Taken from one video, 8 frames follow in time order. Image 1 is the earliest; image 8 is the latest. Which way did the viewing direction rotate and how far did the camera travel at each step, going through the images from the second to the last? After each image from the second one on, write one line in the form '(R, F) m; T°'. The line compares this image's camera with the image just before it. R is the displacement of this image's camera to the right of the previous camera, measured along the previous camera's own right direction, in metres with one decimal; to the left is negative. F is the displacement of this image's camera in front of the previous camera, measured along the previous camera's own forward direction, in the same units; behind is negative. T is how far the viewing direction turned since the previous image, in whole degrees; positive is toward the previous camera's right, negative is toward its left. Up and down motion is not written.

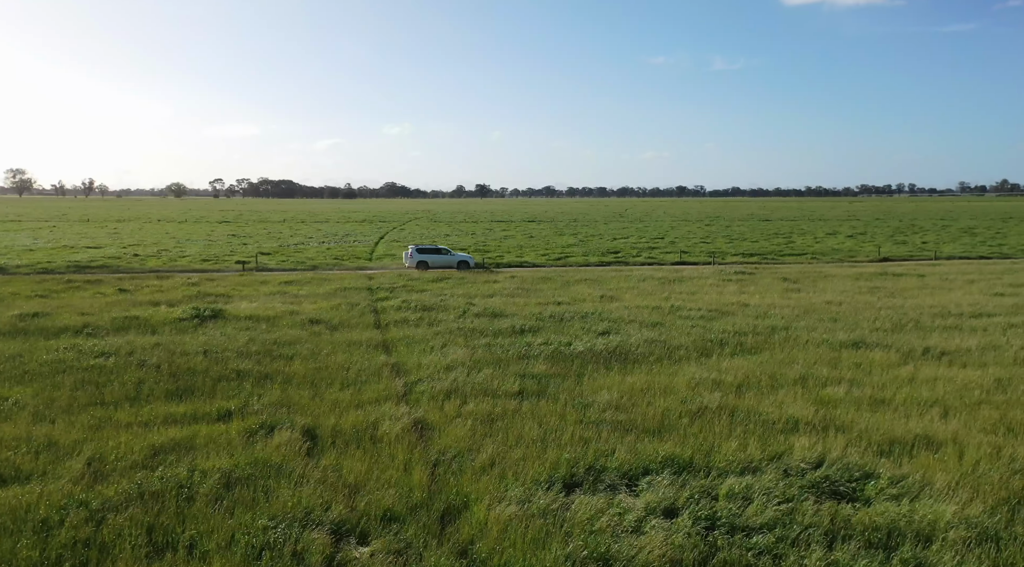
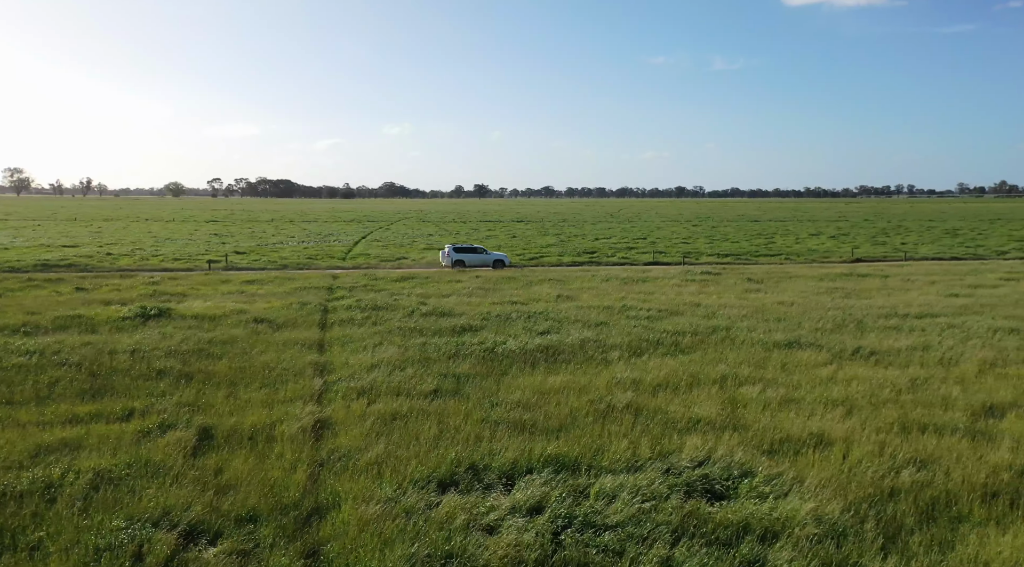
(+1.1, 0.0) m; +1°
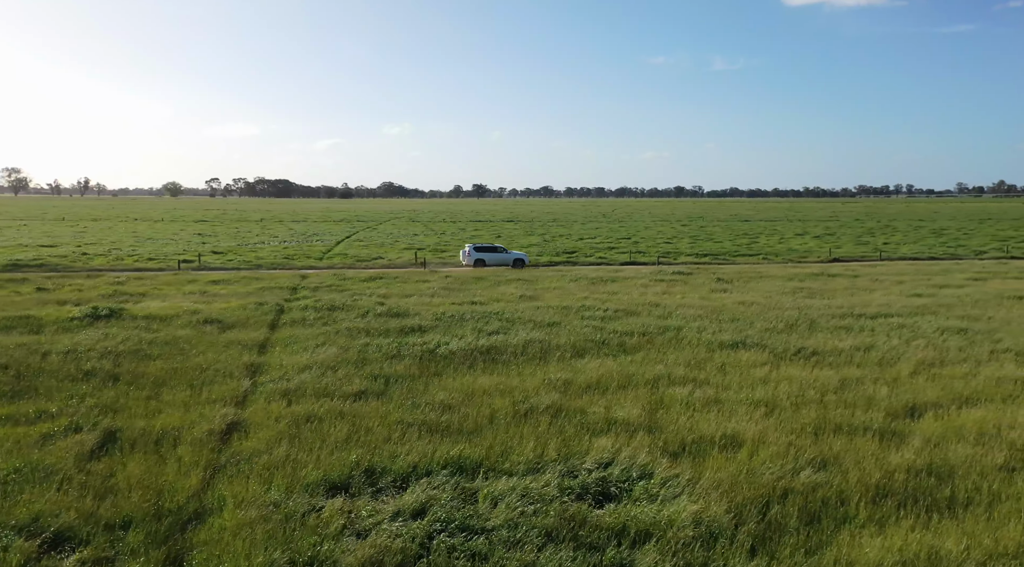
(+1.0, +0.1) m; +1°
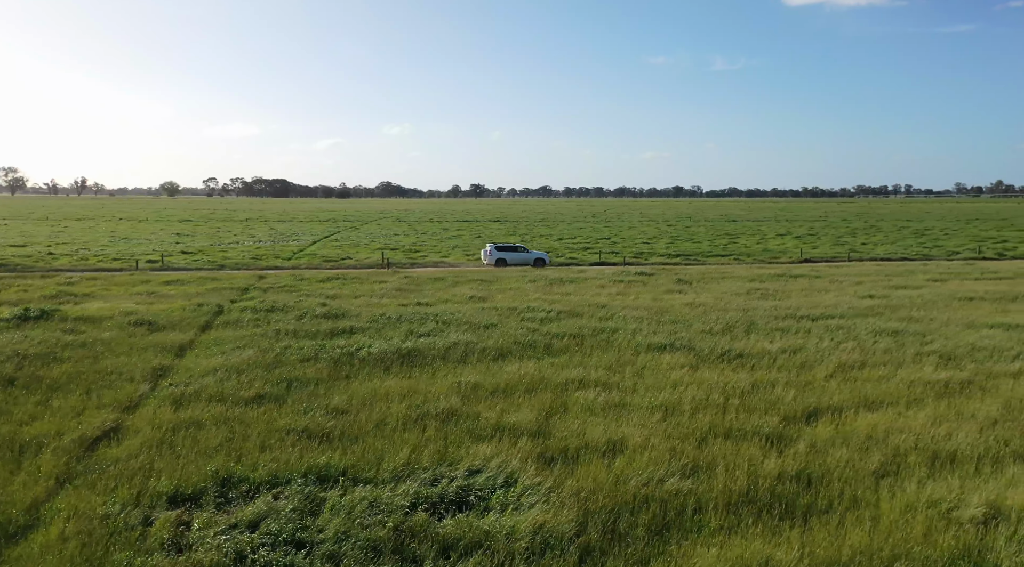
(+1.3, +0.2) m; +1°
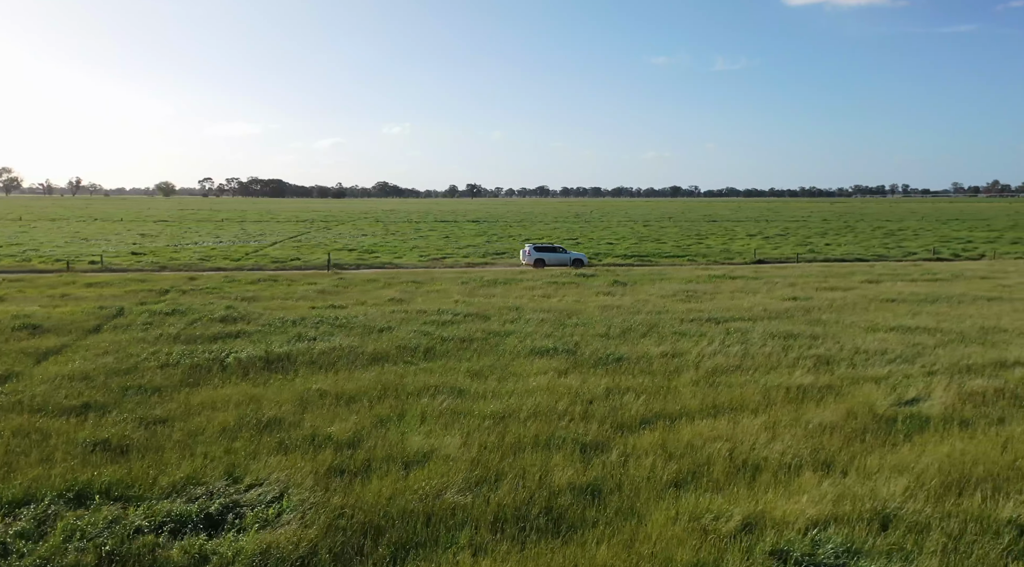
(+2.1, +0.3) m; +2°
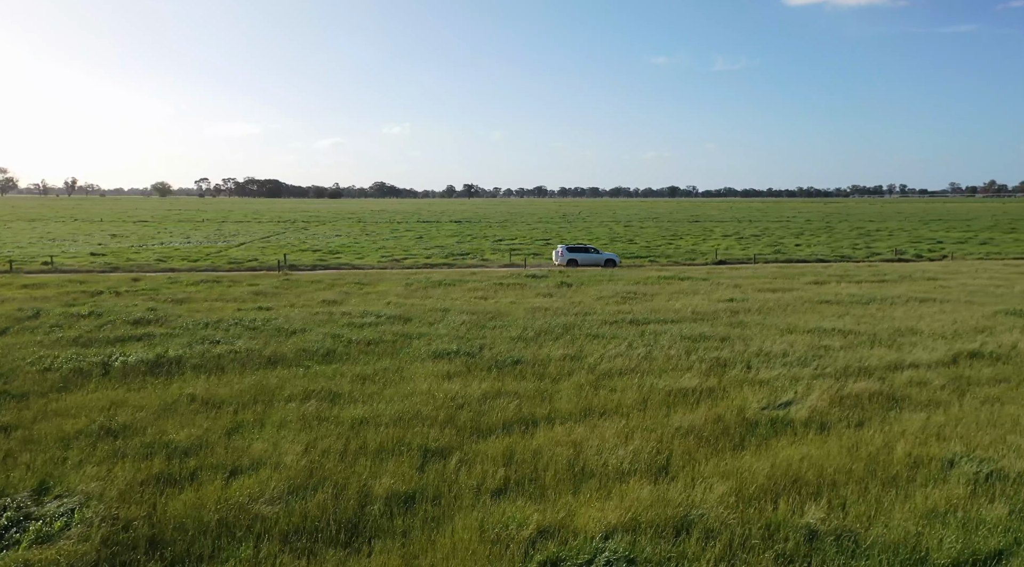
(+1.7, +0.1) m; +1°
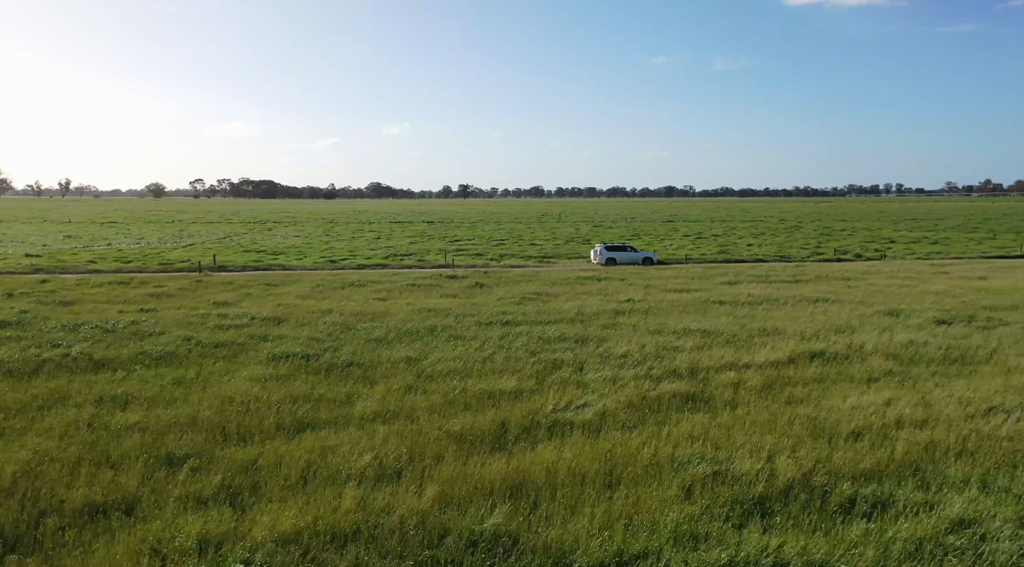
(+2.8, +0.1) m; +2°
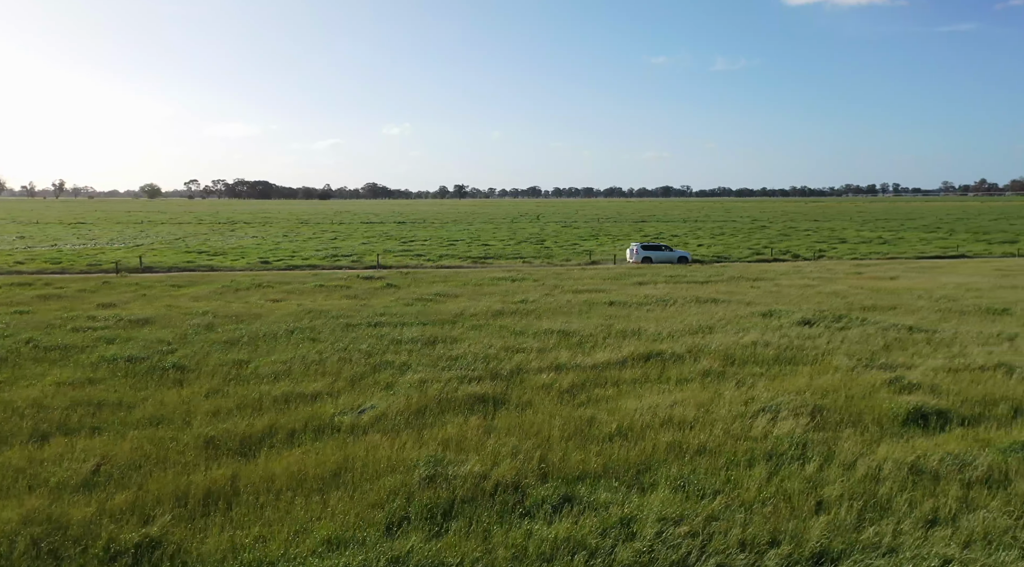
(+2.9, -0.1) m; +2°
